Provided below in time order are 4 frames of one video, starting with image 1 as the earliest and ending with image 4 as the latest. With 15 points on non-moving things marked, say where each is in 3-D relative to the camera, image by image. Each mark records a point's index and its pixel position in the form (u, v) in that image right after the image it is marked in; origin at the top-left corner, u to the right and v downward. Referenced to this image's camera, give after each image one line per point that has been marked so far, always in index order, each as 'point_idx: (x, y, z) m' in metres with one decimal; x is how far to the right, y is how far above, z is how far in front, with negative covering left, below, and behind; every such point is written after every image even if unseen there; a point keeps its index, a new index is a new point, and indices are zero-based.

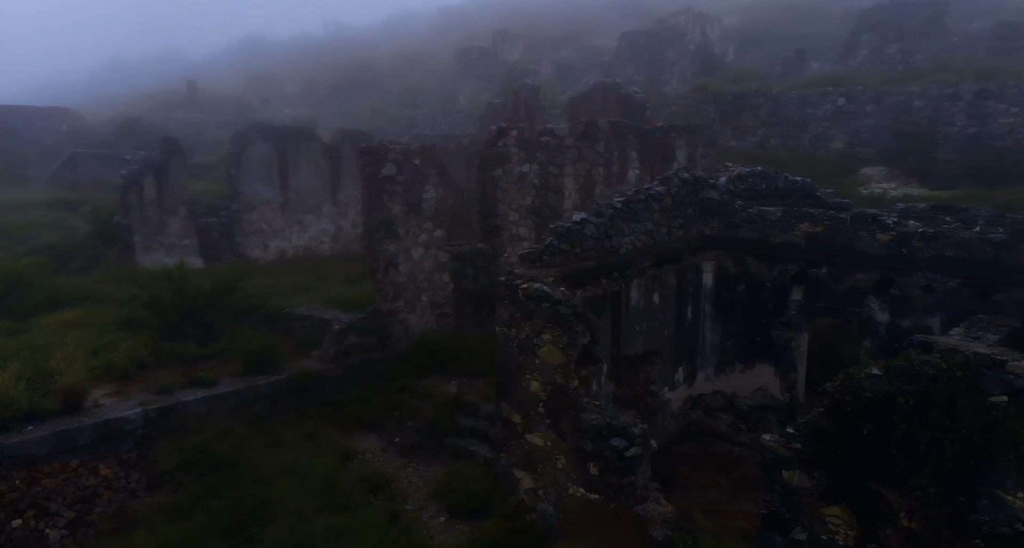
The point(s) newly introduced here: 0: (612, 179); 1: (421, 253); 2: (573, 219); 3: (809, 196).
0: (+1.5, +1.5, +11.4) m
1: (-1.1, +0.3, +9.0) m
2: (+0.5, +0.5, +6.5) m
3: (+3.3, +0.9, +8.2) m
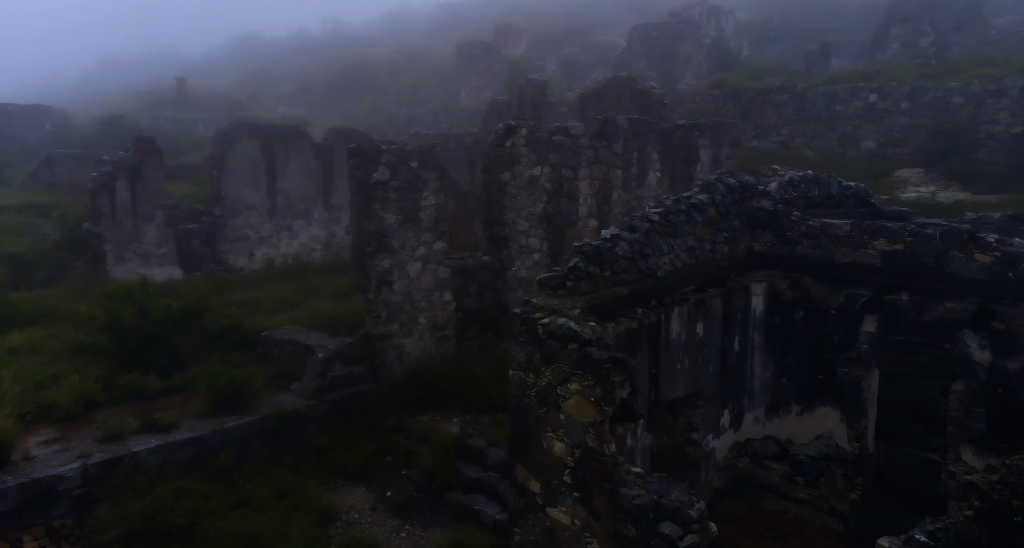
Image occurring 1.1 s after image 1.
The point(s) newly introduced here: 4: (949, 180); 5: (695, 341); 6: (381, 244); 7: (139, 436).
0: (+1.7, +1.3, +10.3) m
1: (-1.0, +0.1, +7.9) m
2: (+0.7, +0.3, +5.4) m
3: (+3.4, +0.7, +7.0) m
4: (+7.6, +1.6, +12.7) m
5: (+1.4, -0.5, +5.6) m
6: (-1.4, +0.3, +7.7) m
7: (-3.1, -1.4, +6.1) m
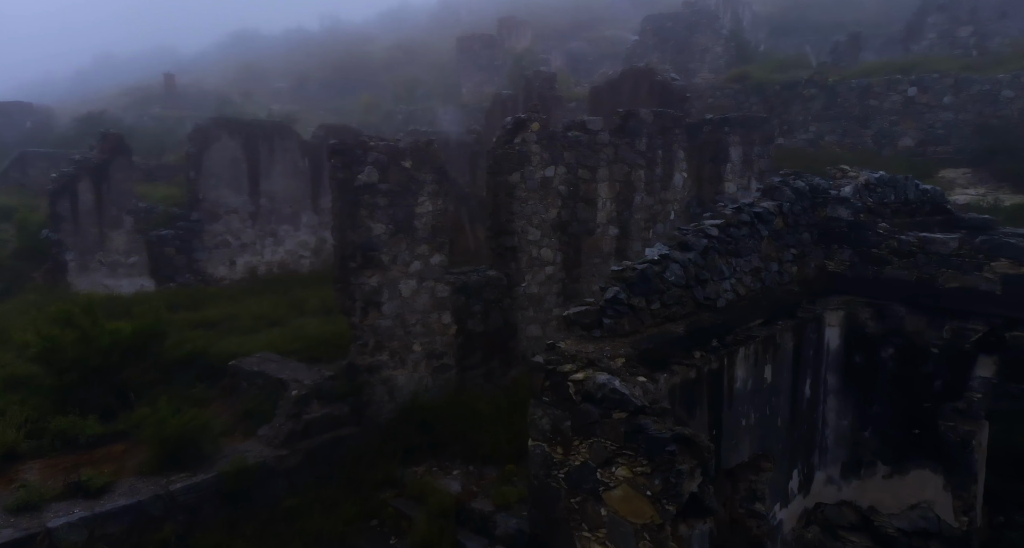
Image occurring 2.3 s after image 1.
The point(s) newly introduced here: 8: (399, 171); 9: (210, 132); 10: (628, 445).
0: (+1.8, +1.1, +9.0) m
1: (-0.9, -0.1, +6.7) m
2: (+0.8, +0.1, +4.1) m
3: (+3.5, +0.5, +5.8) m
4: (+7.7, +1.5, +11.5) m
5: (+1.5, -0.7, +4.3) m
6: (-1.3, +0.1, +6.5) m
7: (-3.0, -1.5, +4.9) m
8: (-1.0, +0.9, +6.6) m
9: (-4.9, +2.3, +11.9) m
10: (+0.5, -0.7, +3.1) m
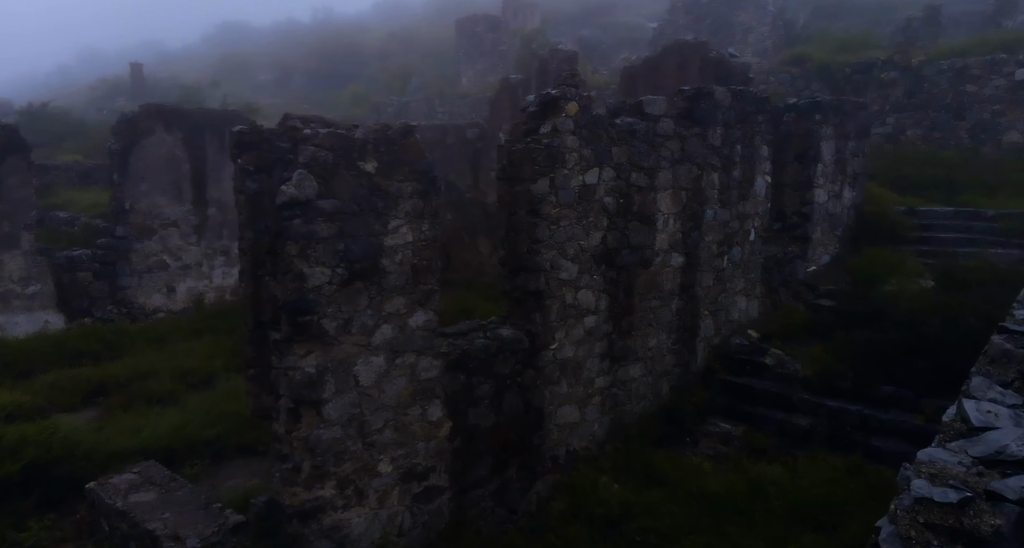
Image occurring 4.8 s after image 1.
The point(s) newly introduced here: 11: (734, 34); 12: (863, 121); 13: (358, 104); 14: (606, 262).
0: (+1.9, +0.7, +6.4) m
1: (-0.7, -0.5, +4.1) m
2: (+0.9, -0.3, +1.5) m
3: (+3.7, +0.1, +3.2) m
4: (+7.9, +1.1, +8.9) m
5: (+1.7, -1.1, +1.7) m
6: (-1.1, -0.3, +3.8) m
7: (-2.9, -1.9, +2.3) m
8: (-0.9, +0.5, +3.9) m
9: (-4.7, +1.9, +9.2) m
10: (+0.7, -1.1, +0.5) m
11: (+4.6, +5.0, +15.3) m
12: (+3.9, +1.7, +8.1) m
13: (-3.9, +4.3, +18.6) m
14: (+0.7, +0.1, +5.4) m
